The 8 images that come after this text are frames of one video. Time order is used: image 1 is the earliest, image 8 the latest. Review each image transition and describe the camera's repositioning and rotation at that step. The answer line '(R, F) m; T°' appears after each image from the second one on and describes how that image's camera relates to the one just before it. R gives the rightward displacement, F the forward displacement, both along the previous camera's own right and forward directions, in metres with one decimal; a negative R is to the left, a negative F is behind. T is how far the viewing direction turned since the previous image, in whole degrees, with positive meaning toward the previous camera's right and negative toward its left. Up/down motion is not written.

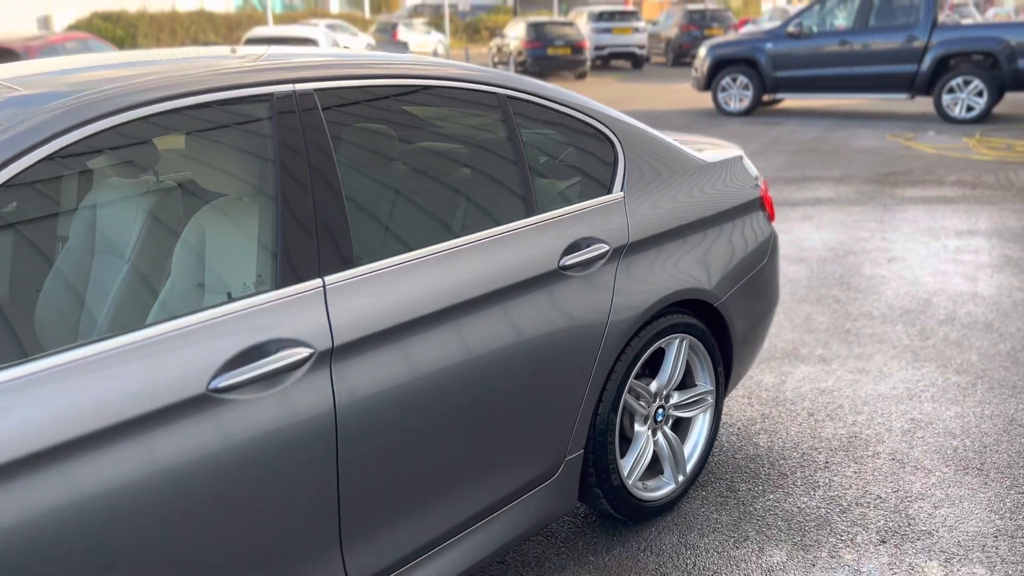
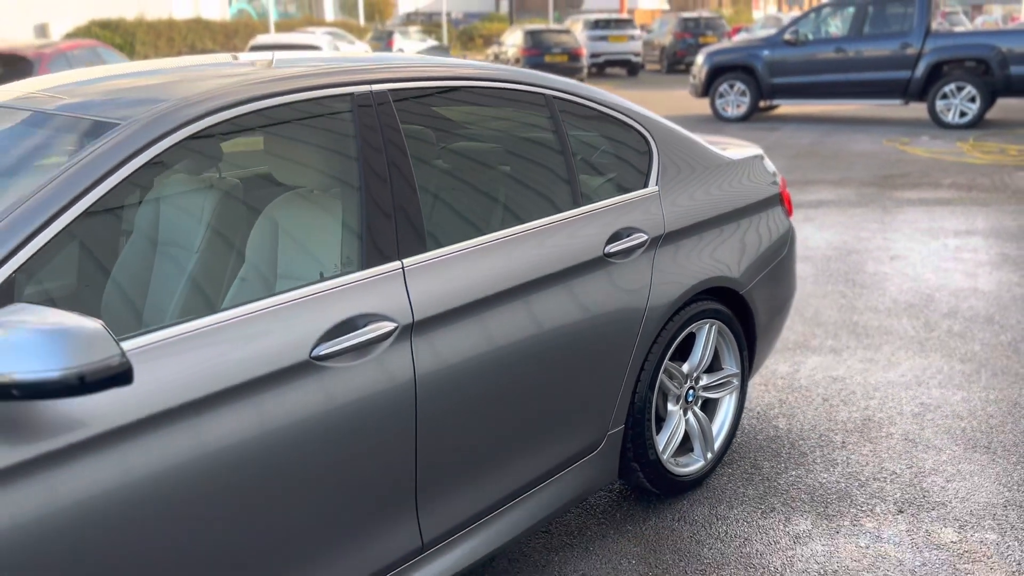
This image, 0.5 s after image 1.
(-0.2, -0.2) m; +1°
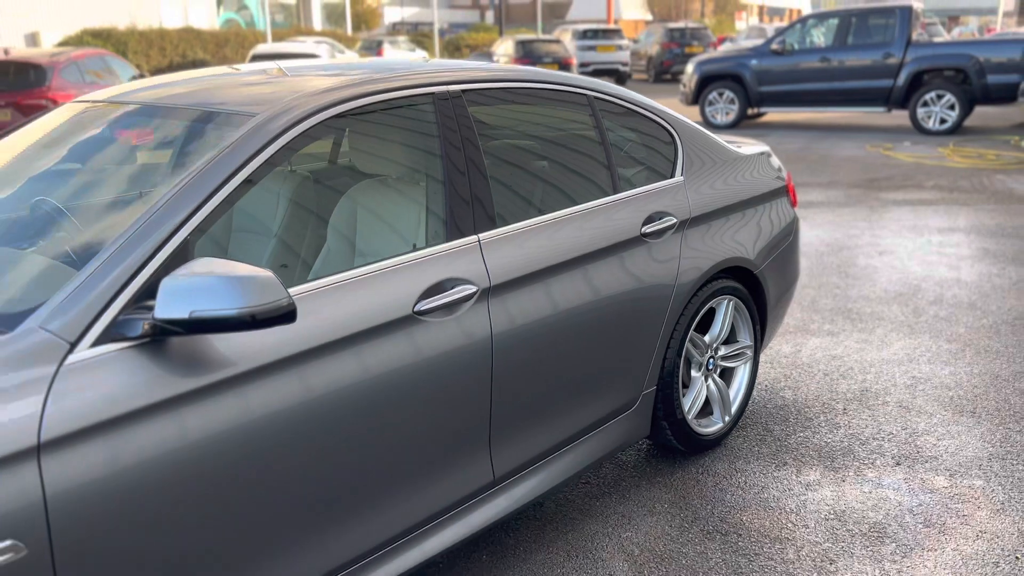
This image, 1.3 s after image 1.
(-0.2, -0.4) m; +1°
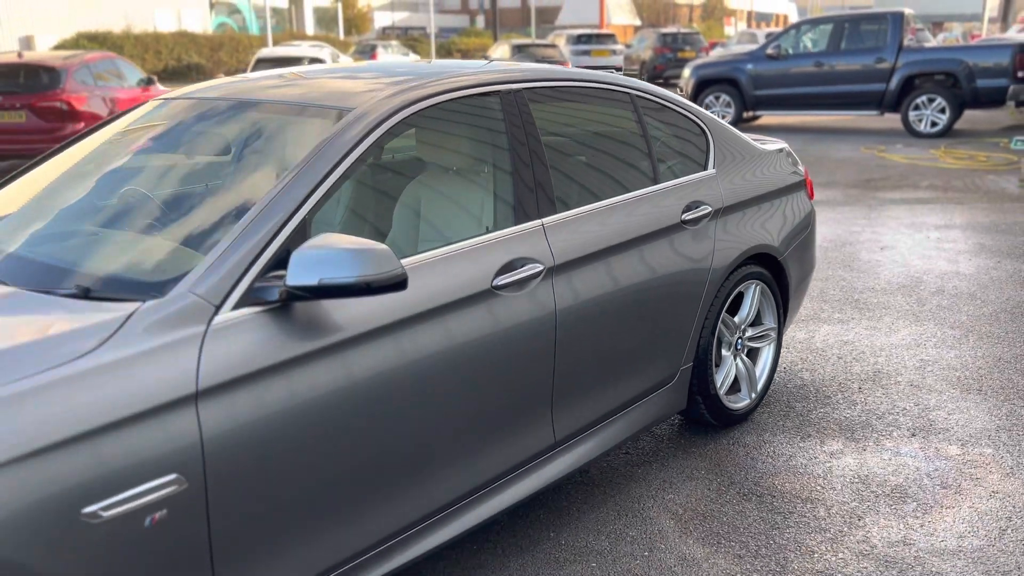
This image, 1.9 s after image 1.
(-0.2, -0.3) m; +1°
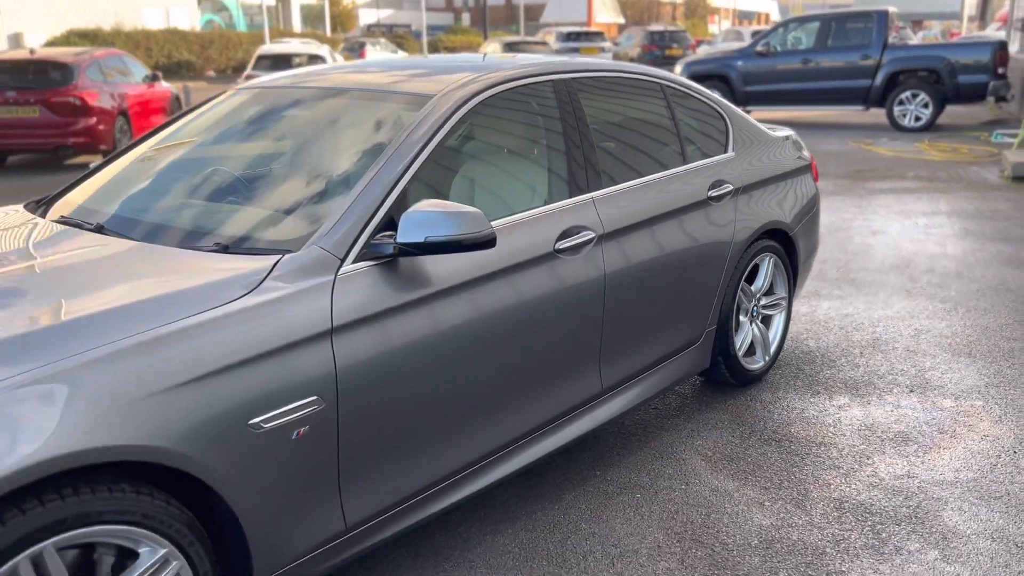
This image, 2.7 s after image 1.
(-0.3, -0.4) m; +1°
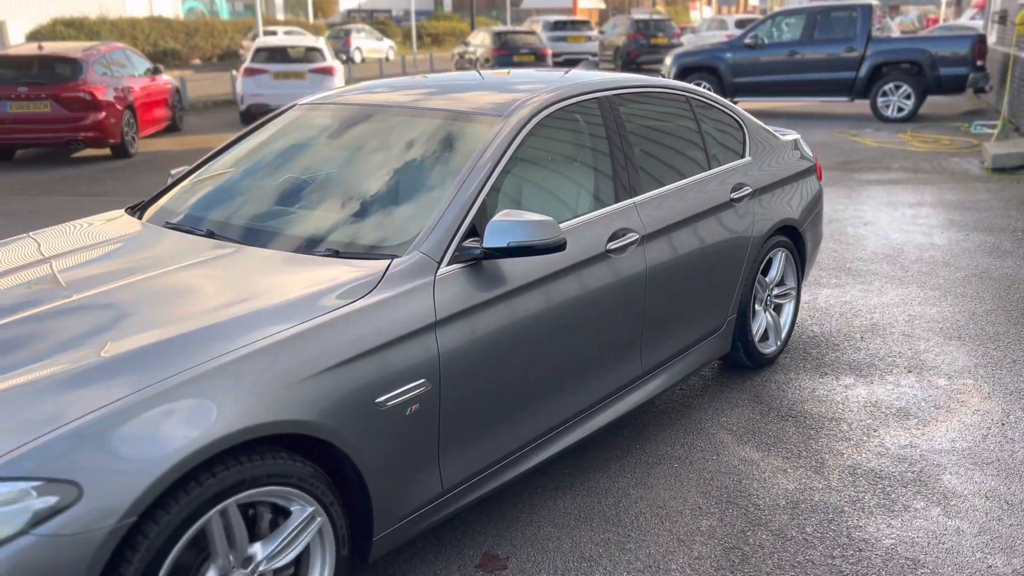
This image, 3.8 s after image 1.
(-0.3, -0.4) m; +1°
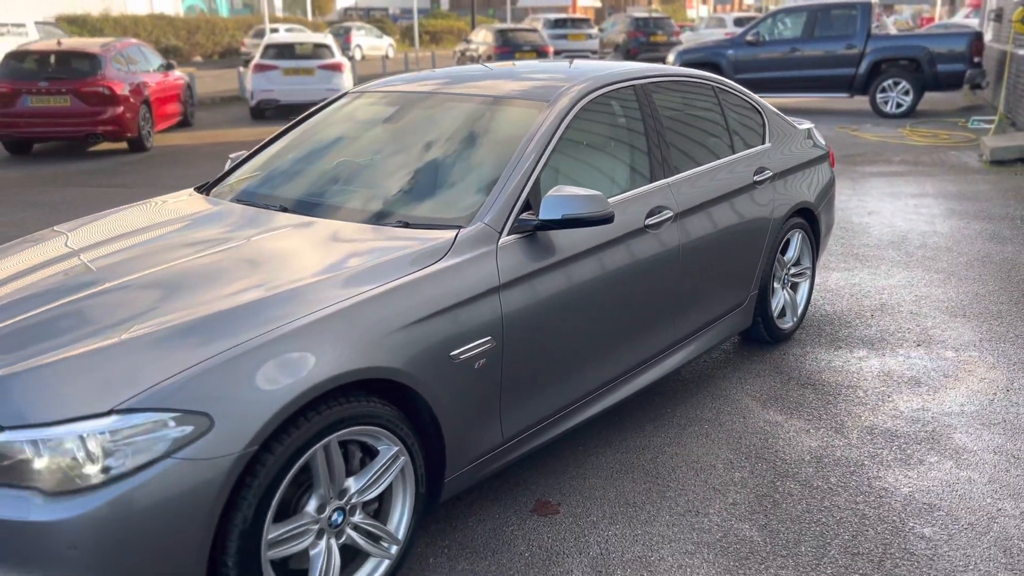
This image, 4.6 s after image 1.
(-0.2, -0.3) m; 0°
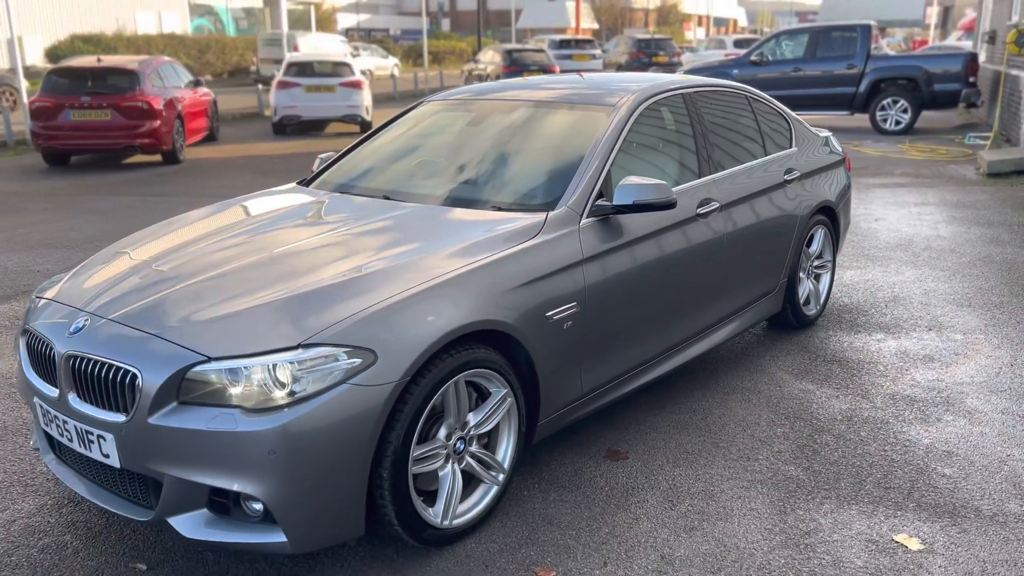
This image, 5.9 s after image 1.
(-0.3, -0.5) m; 0°
